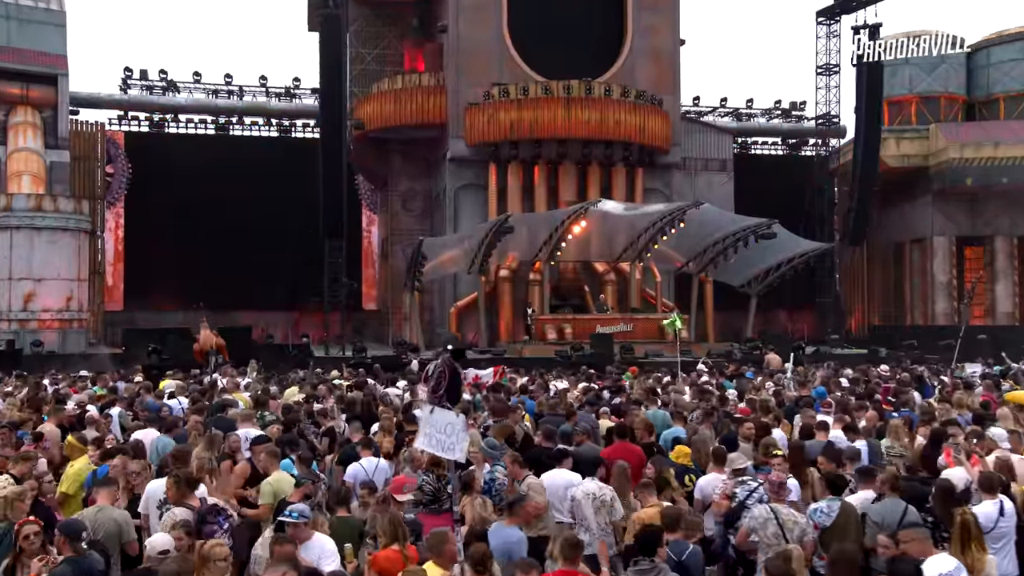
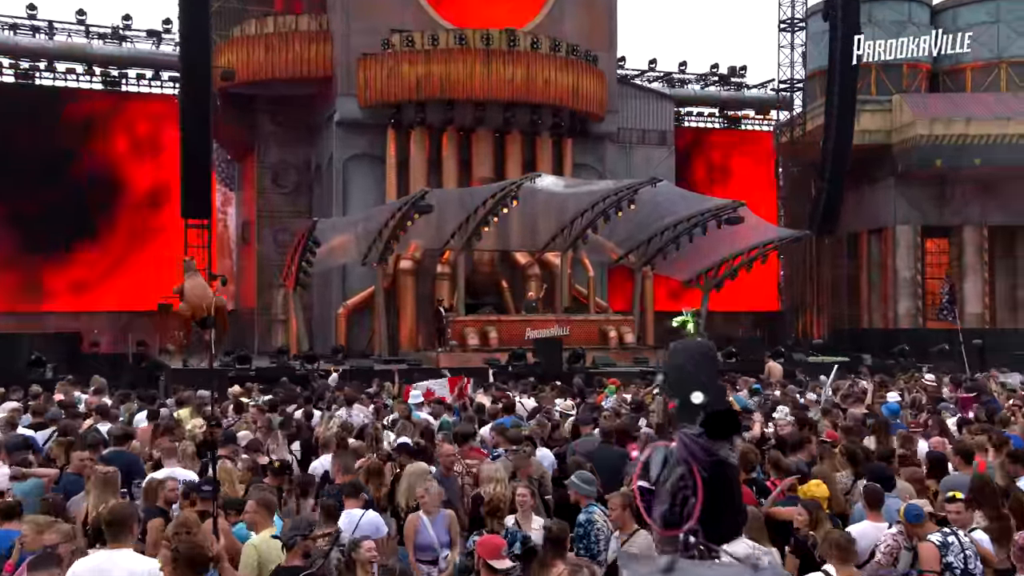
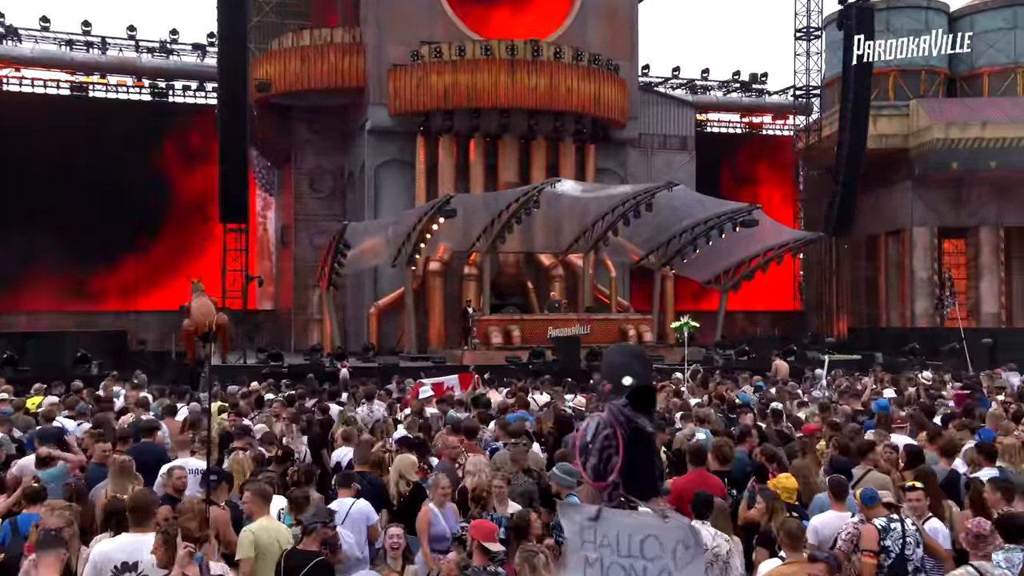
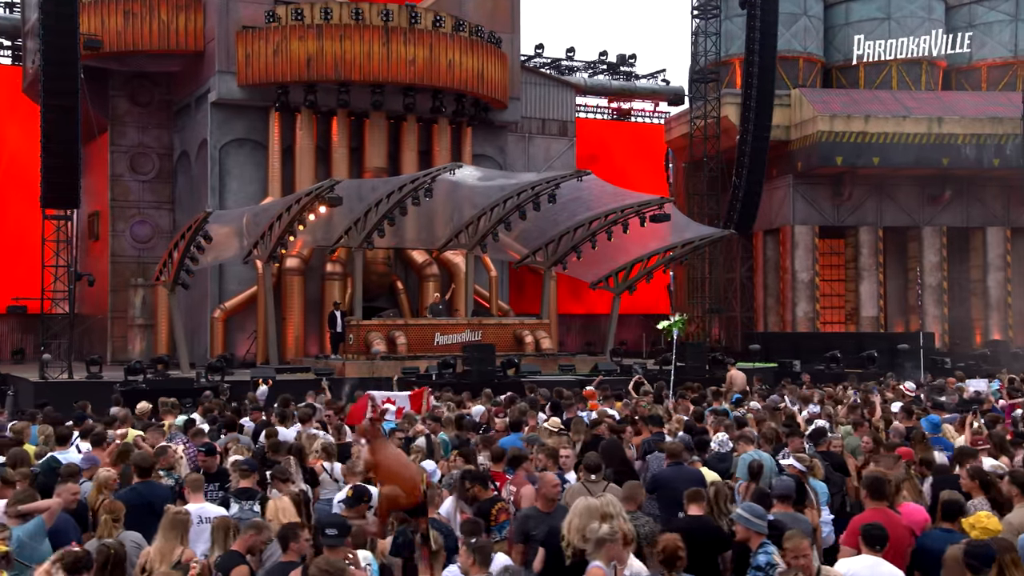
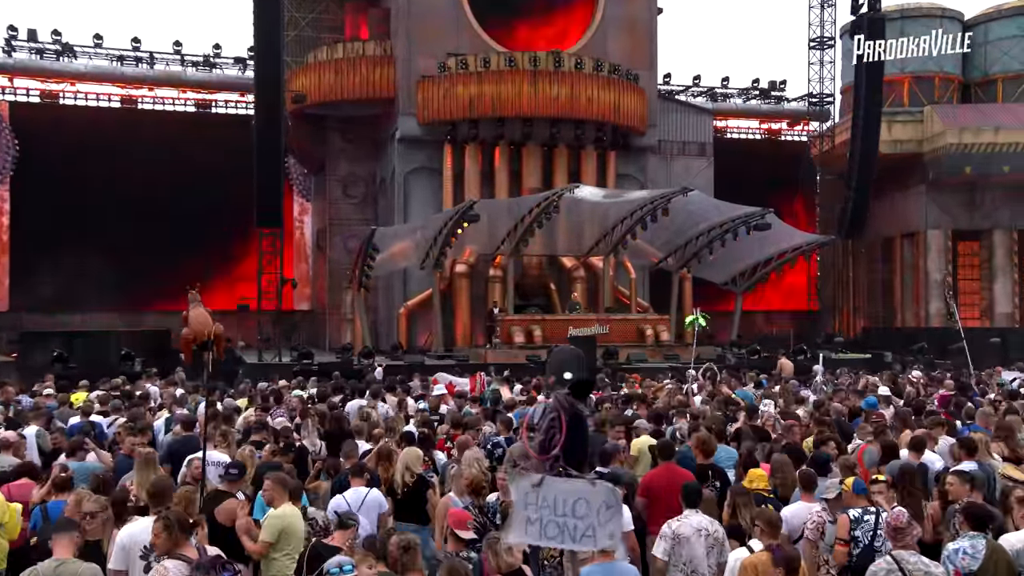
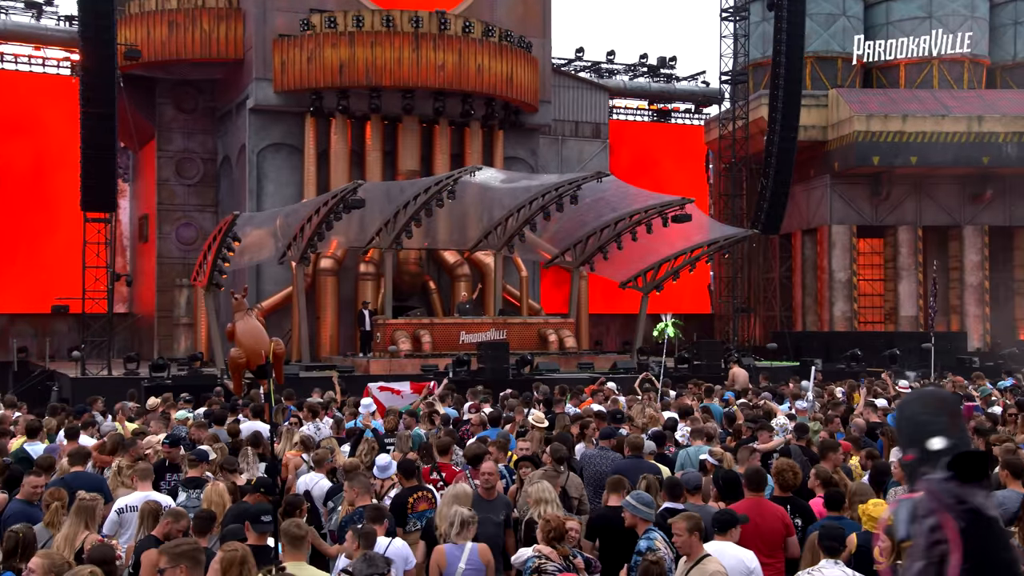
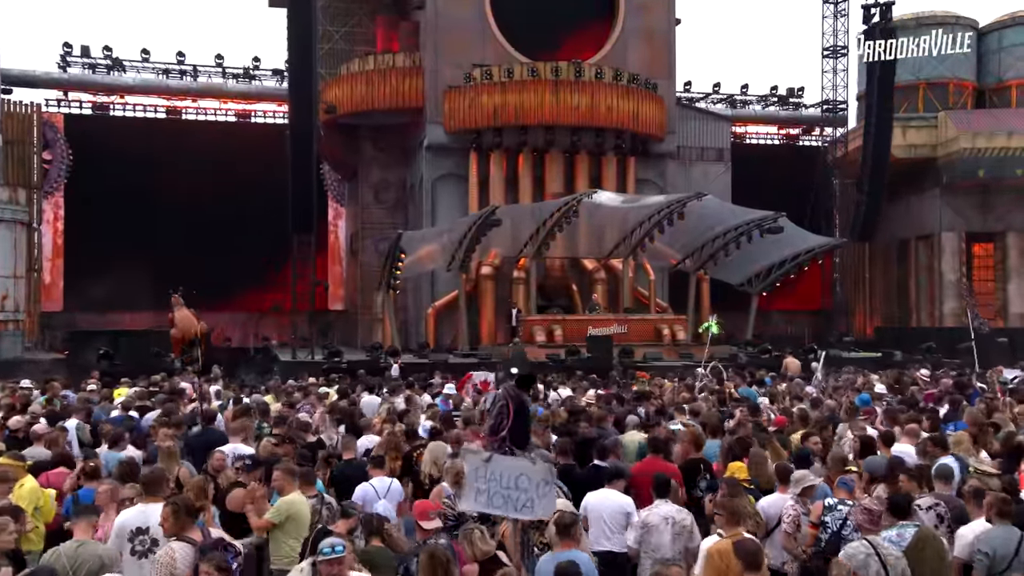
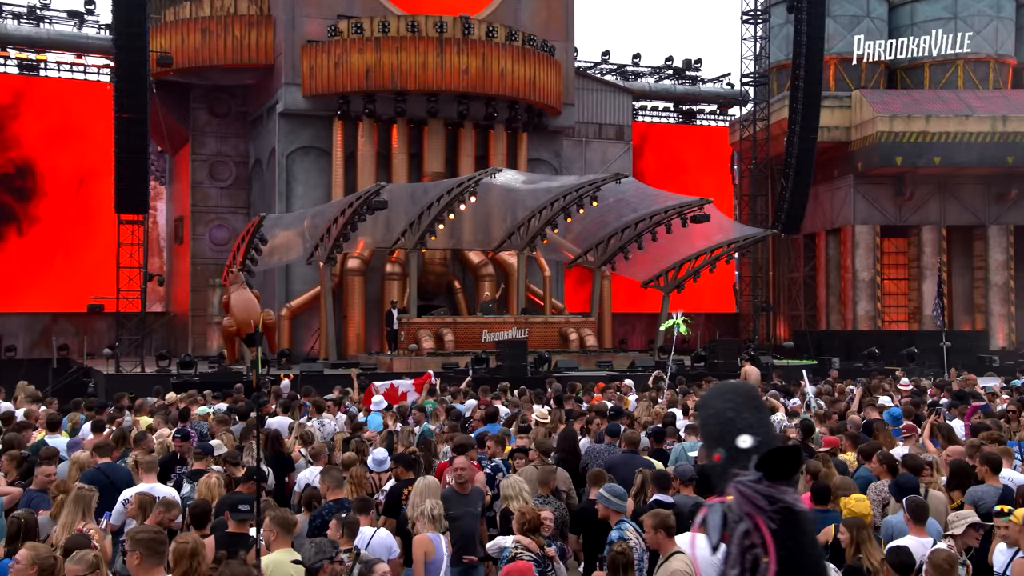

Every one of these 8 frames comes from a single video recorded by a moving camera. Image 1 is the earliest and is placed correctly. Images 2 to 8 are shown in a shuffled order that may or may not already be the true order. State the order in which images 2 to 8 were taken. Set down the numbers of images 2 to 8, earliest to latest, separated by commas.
7, 5, 3, 2, 8, 6, 4
